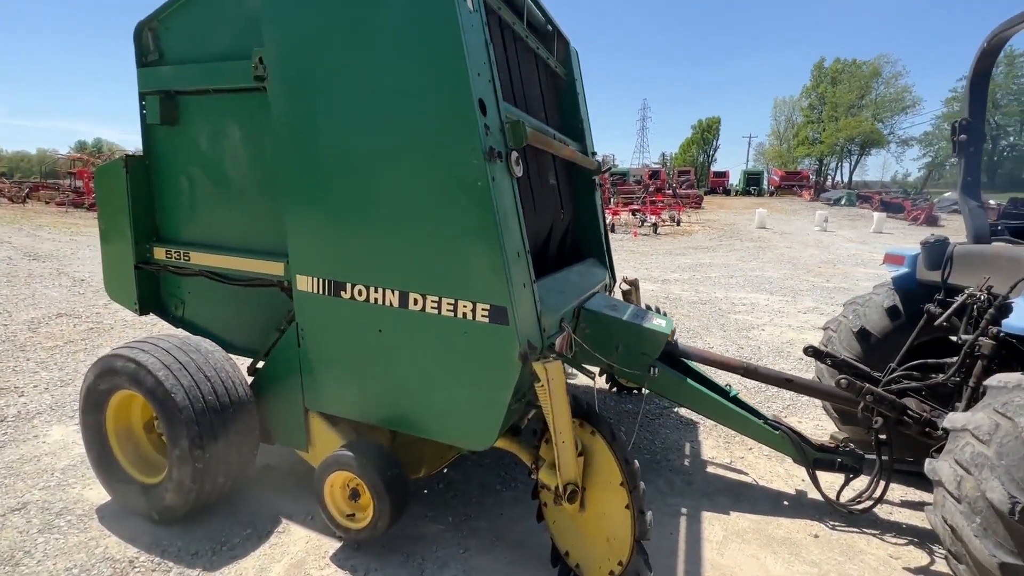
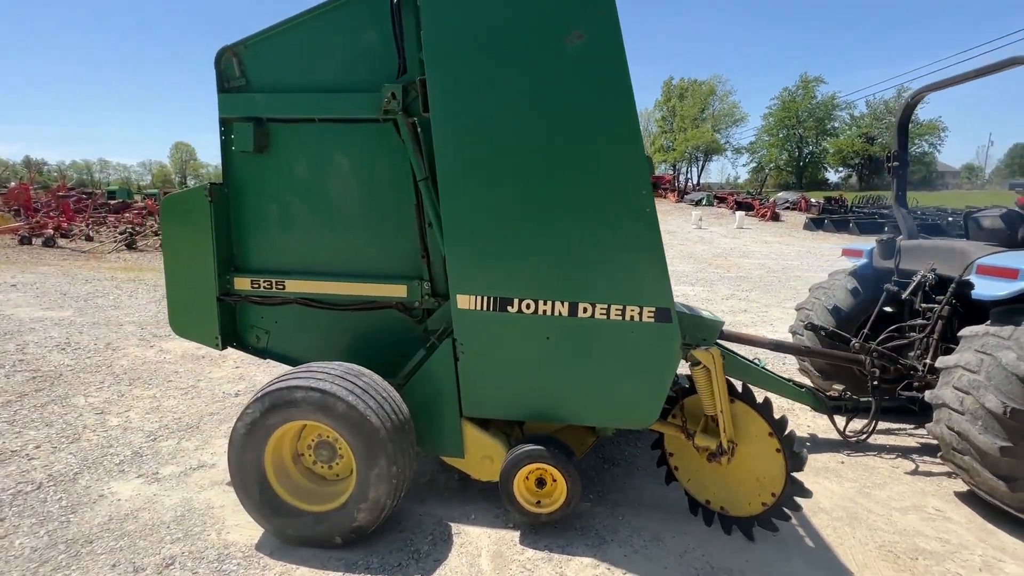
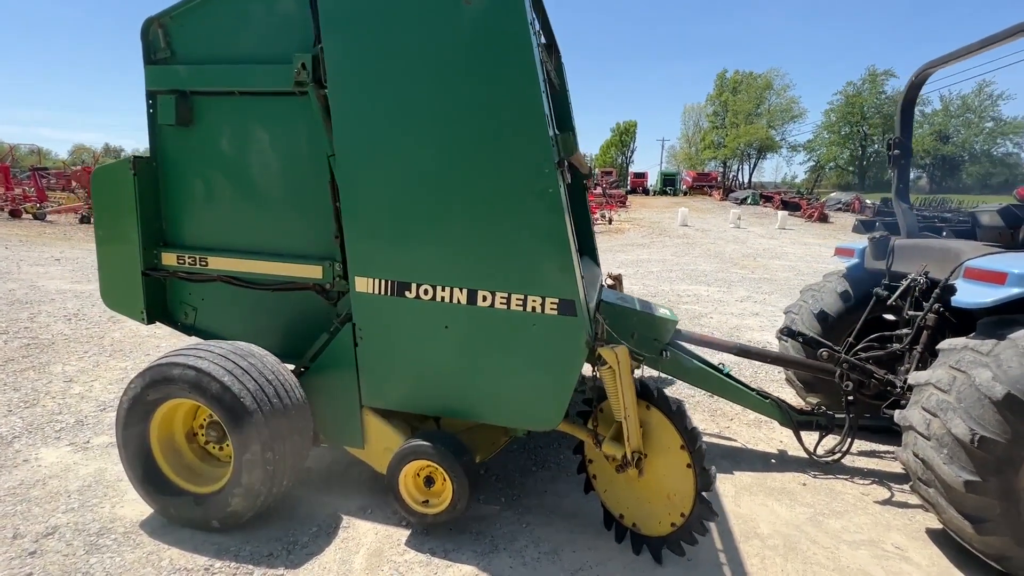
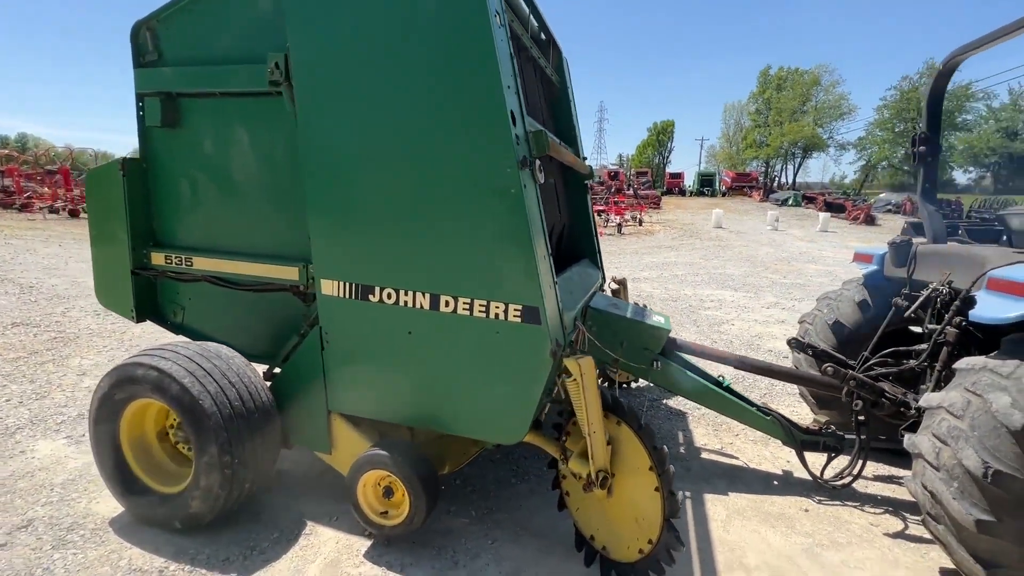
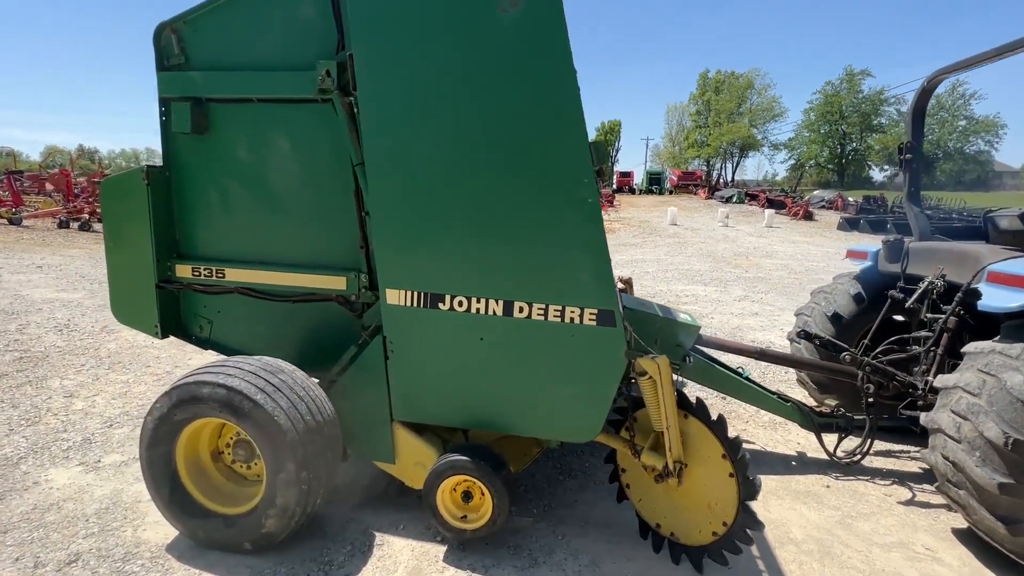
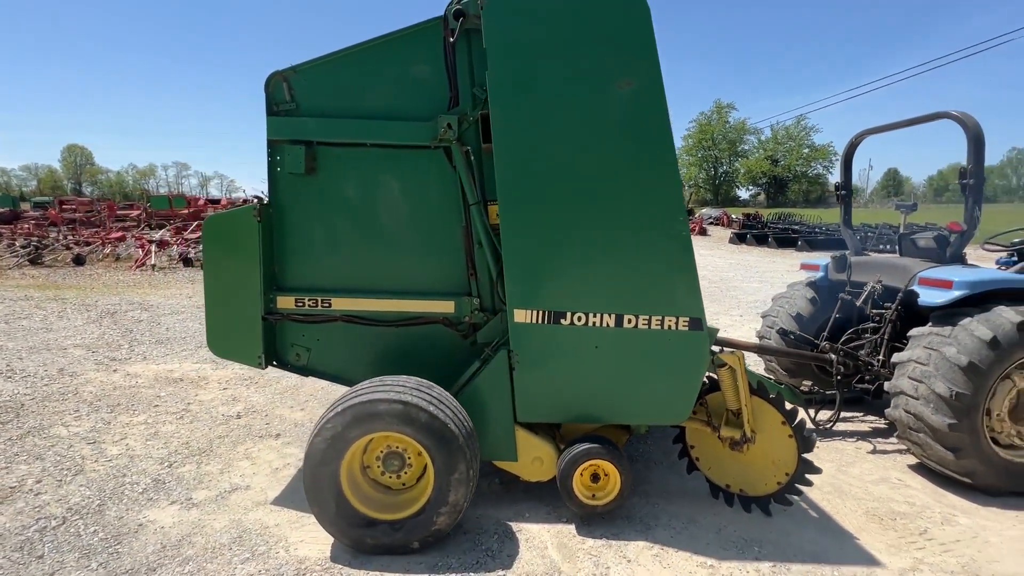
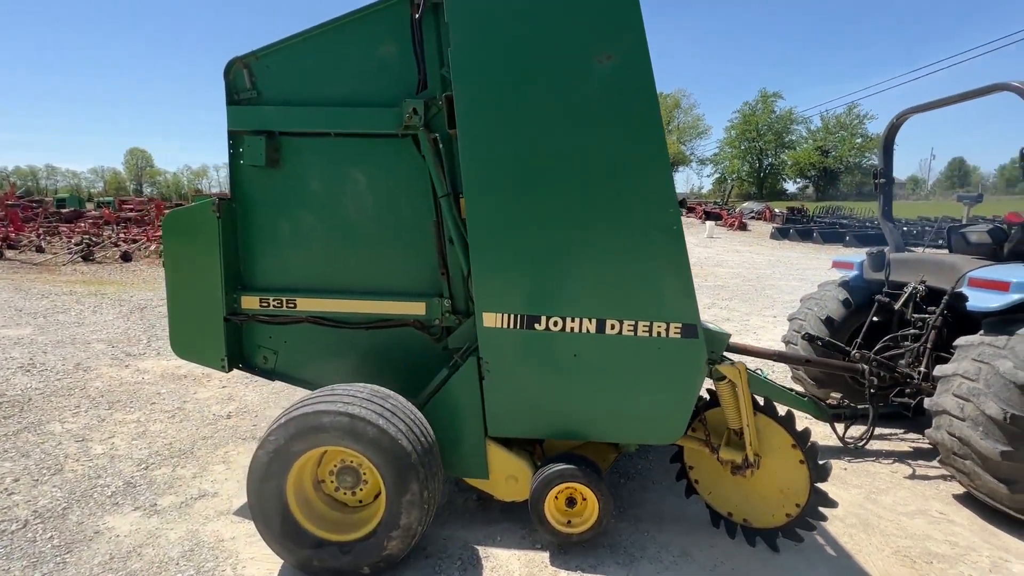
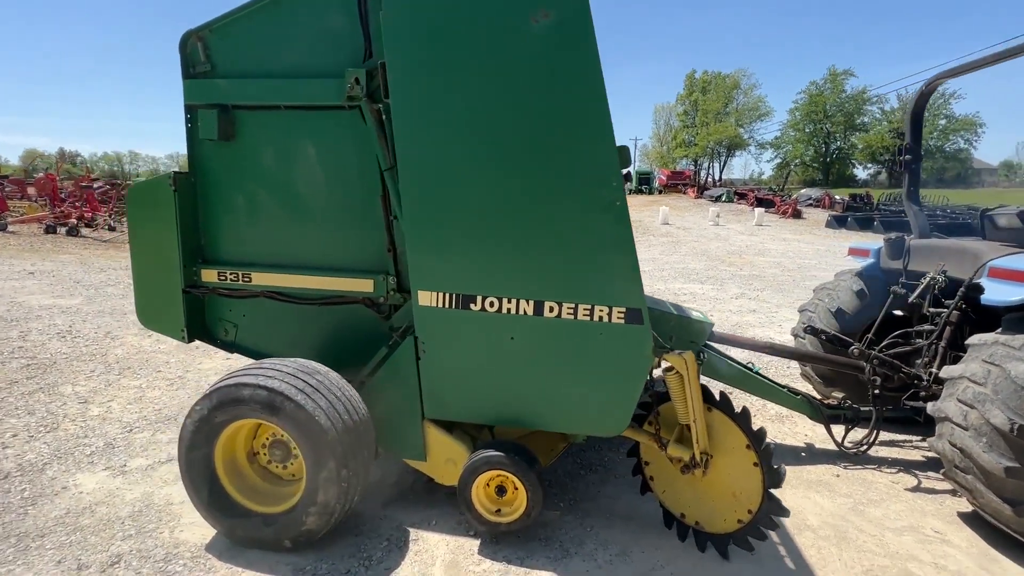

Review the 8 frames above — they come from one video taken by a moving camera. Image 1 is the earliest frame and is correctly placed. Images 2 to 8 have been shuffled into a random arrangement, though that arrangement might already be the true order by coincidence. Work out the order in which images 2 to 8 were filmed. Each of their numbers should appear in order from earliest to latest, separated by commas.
4, 3, 5, 8, 2, 7, 6
